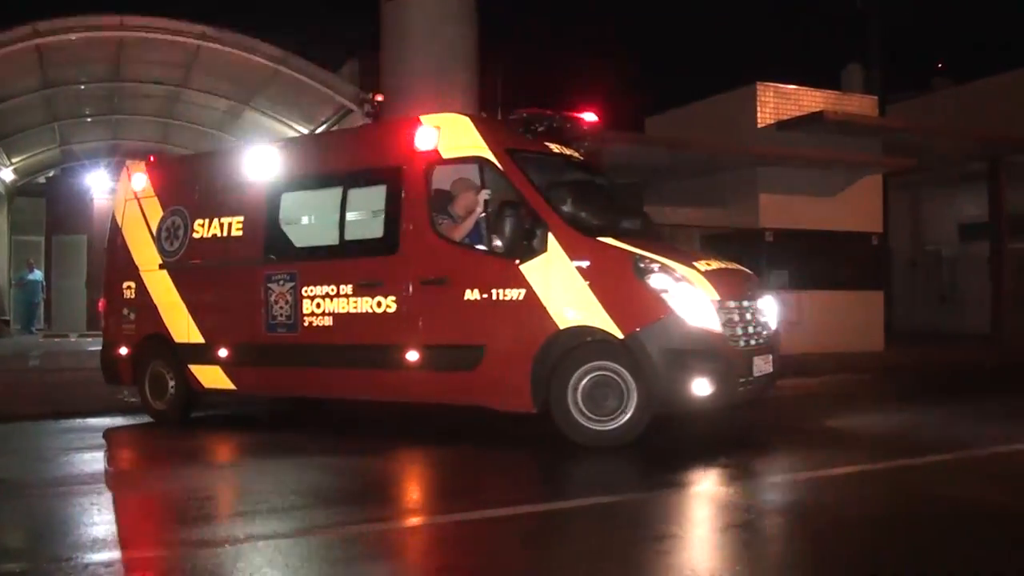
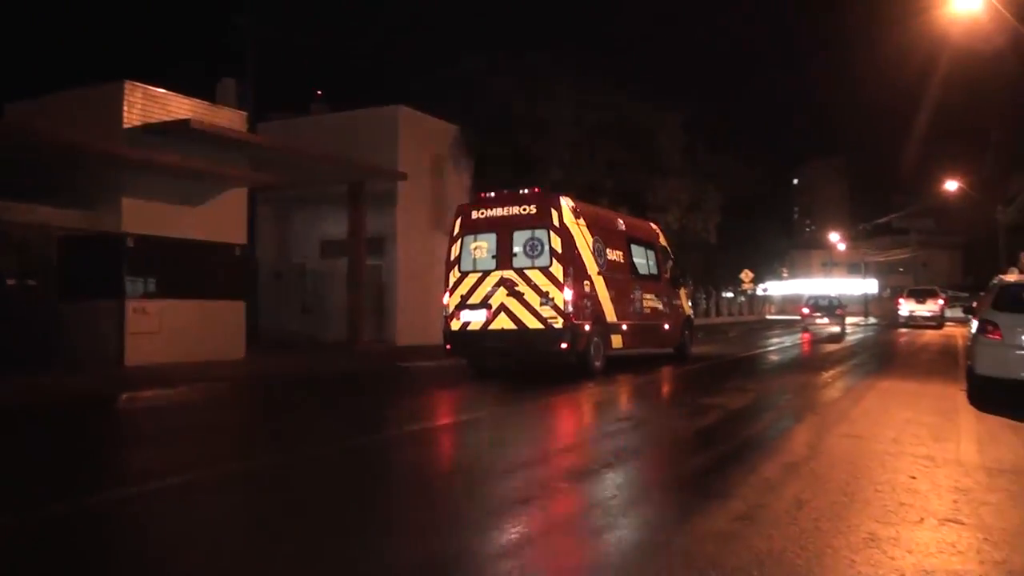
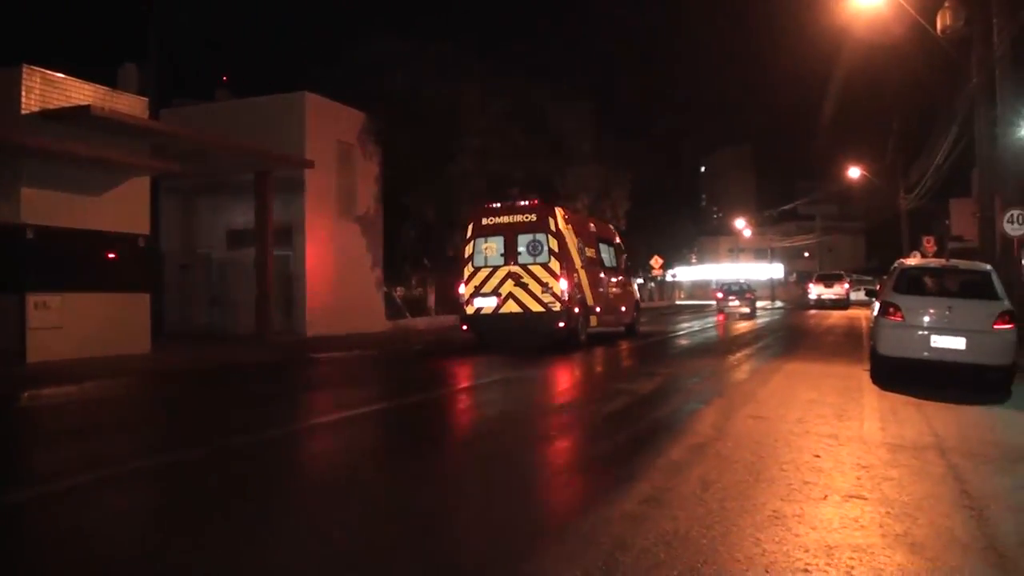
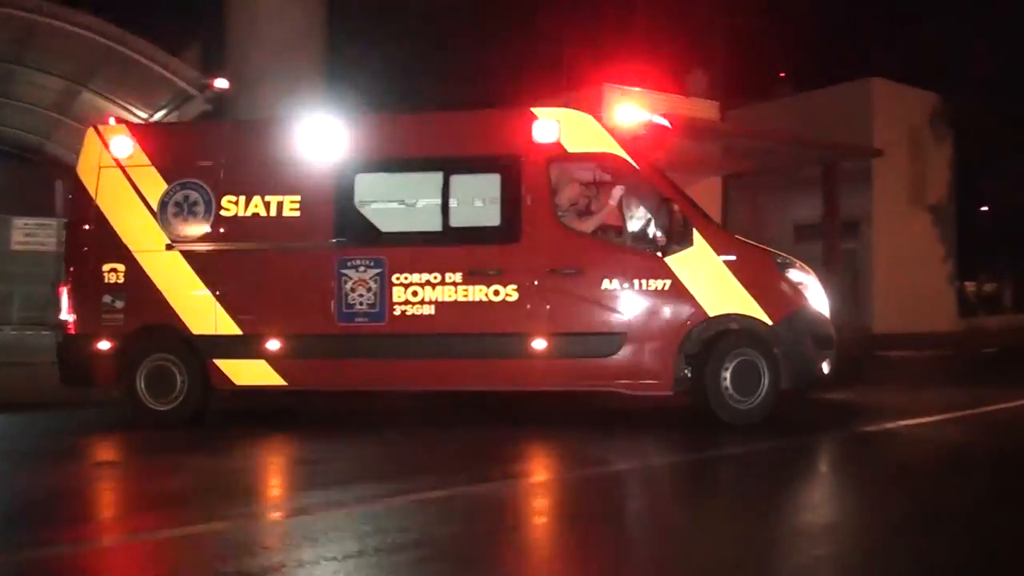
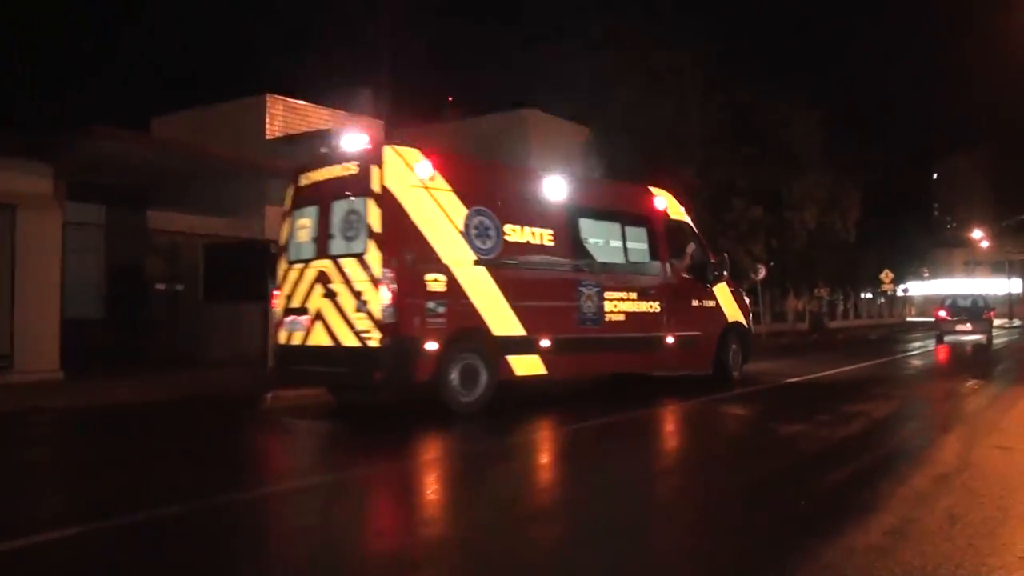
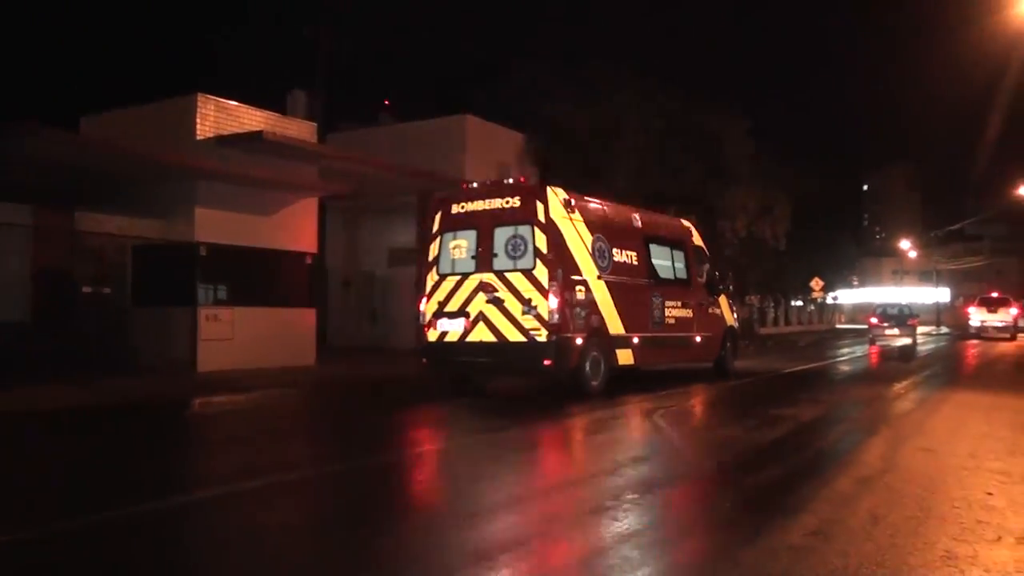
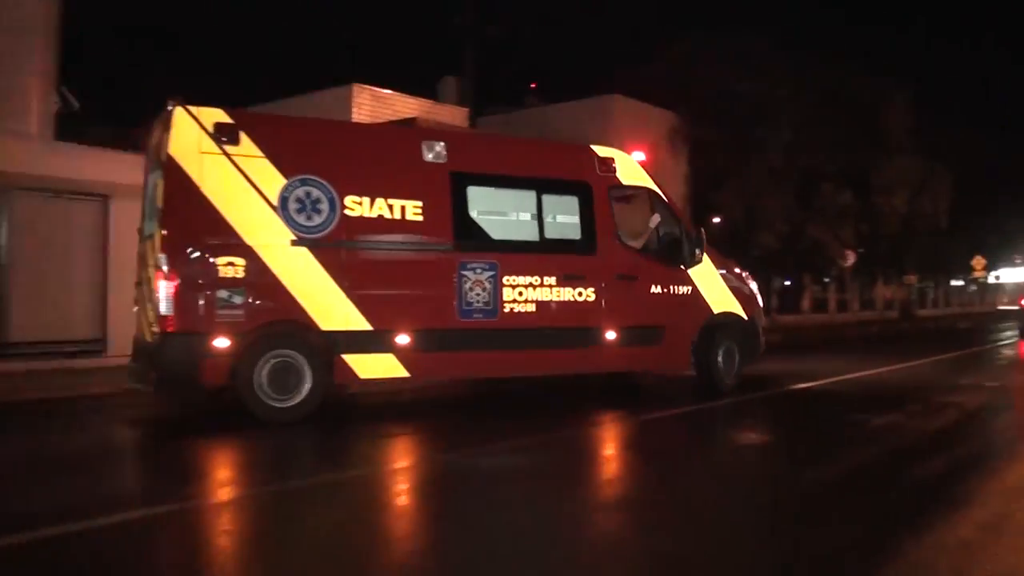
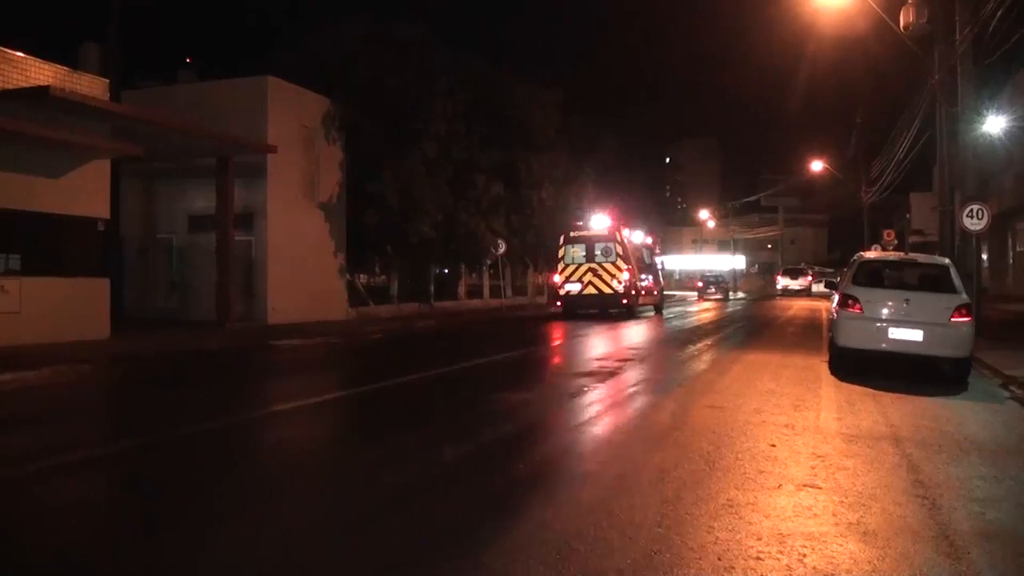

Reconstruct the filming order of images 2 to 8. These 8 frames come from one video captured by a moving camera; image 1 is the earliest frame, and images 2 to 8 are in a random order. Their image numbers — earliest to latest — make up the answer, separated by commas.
4, 7, 5, 6, 2, 3, 8
